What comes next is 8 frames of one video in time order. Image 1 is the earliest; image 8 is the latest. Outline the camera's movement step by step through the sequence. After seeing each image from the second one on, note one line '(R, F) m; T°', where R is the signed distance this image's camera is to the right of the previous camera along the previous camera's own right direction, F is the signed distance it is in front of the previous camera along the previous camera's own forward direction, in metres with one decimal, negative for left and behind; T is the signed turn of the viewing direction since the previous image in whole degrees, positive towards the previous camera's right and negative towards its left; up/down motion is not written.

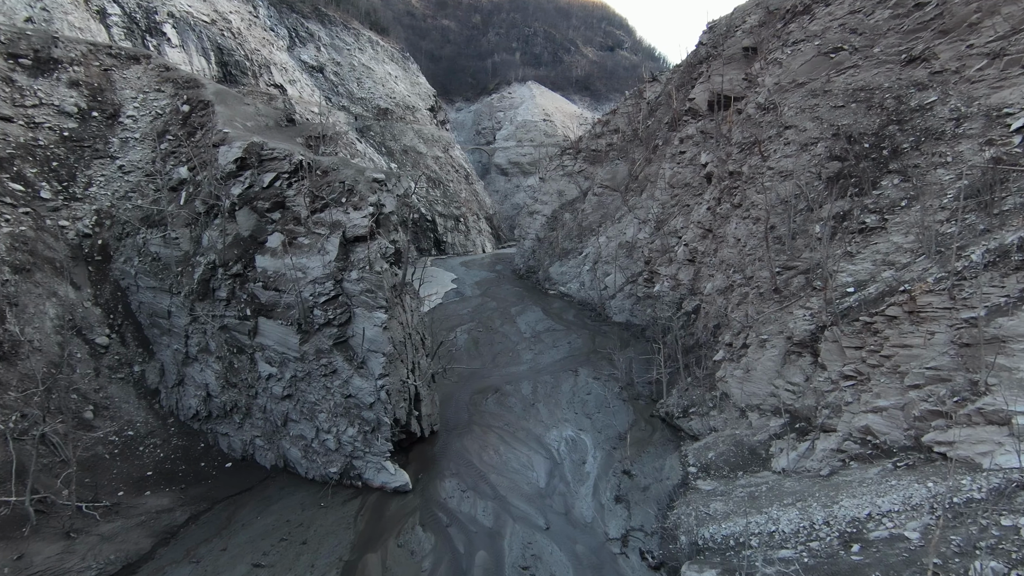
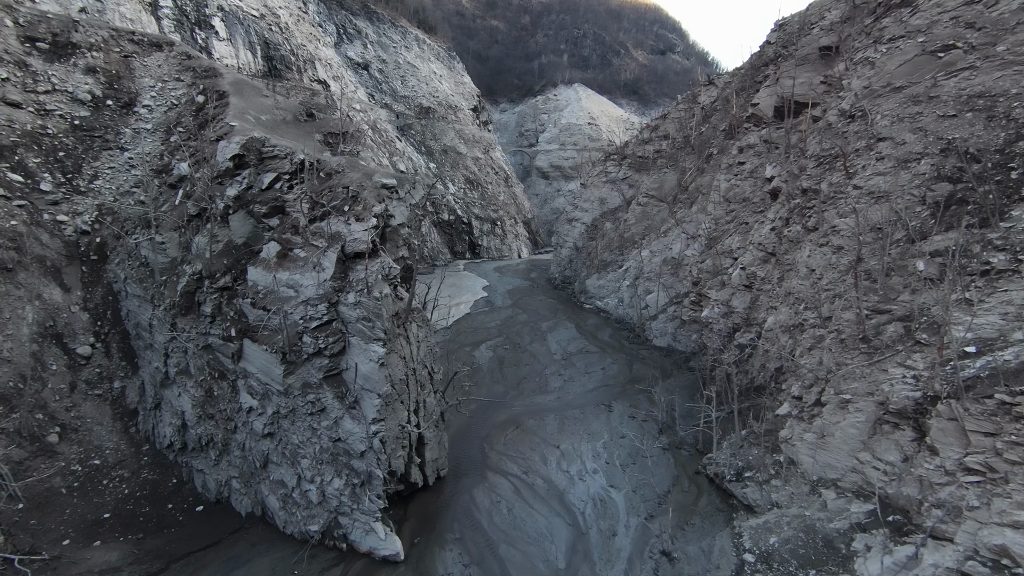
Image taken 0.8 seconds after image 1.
(+0.1, +1.3) m; -4°
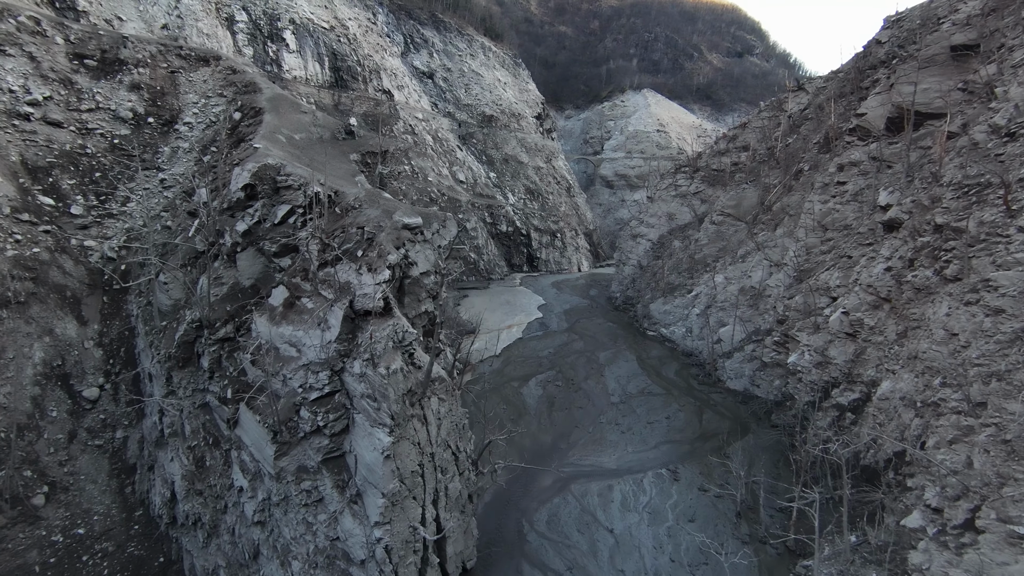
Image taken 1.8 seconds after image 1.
(+0.1, +1.3) m; -7°
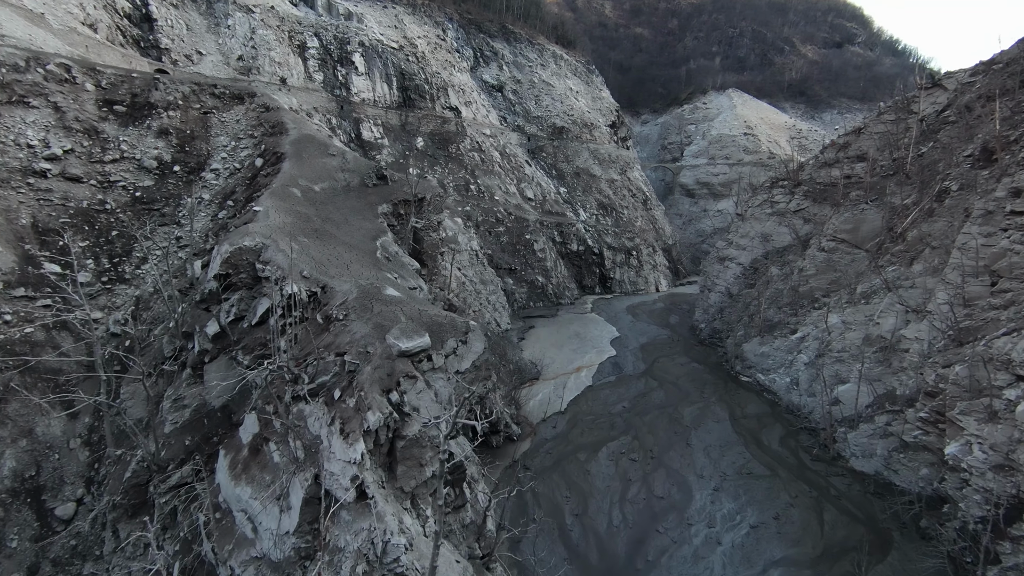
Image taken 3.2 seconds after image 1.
(+0.2, +1.9) m; -8°
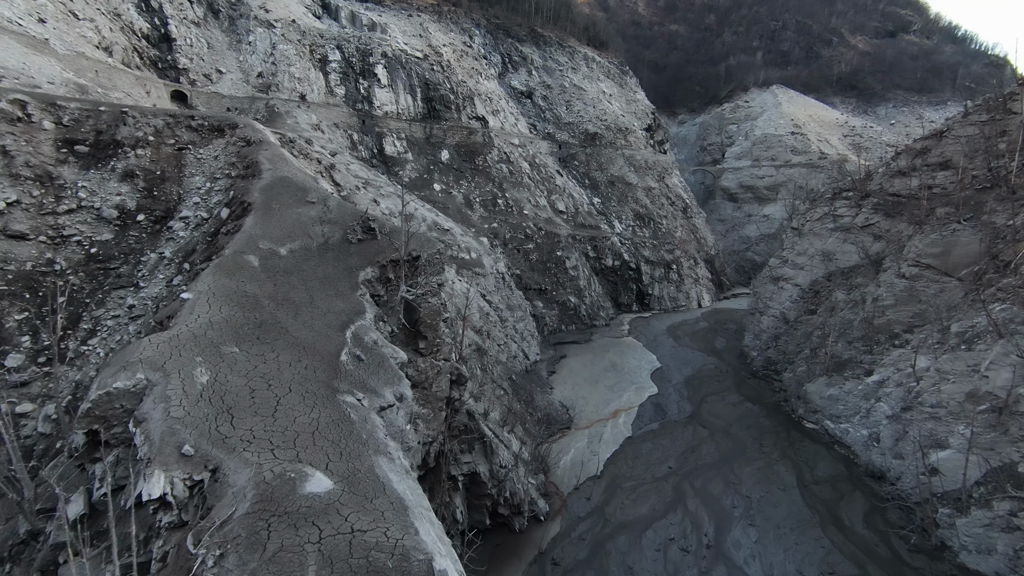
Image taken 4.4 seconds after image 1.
(+0.2, +1.7) m; -4°
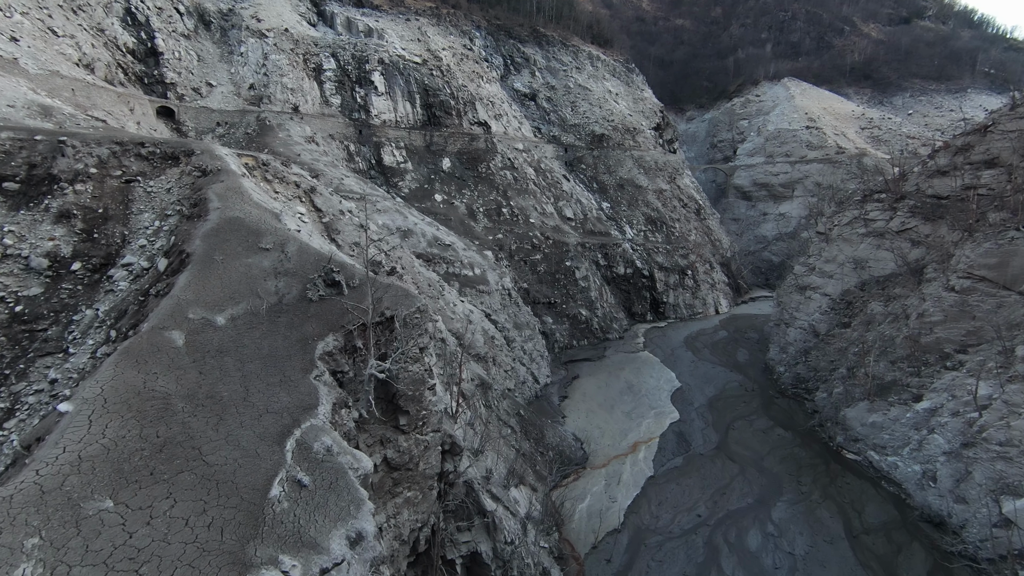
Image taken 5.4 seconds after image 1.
(+0.1, +1.3) m; -1°
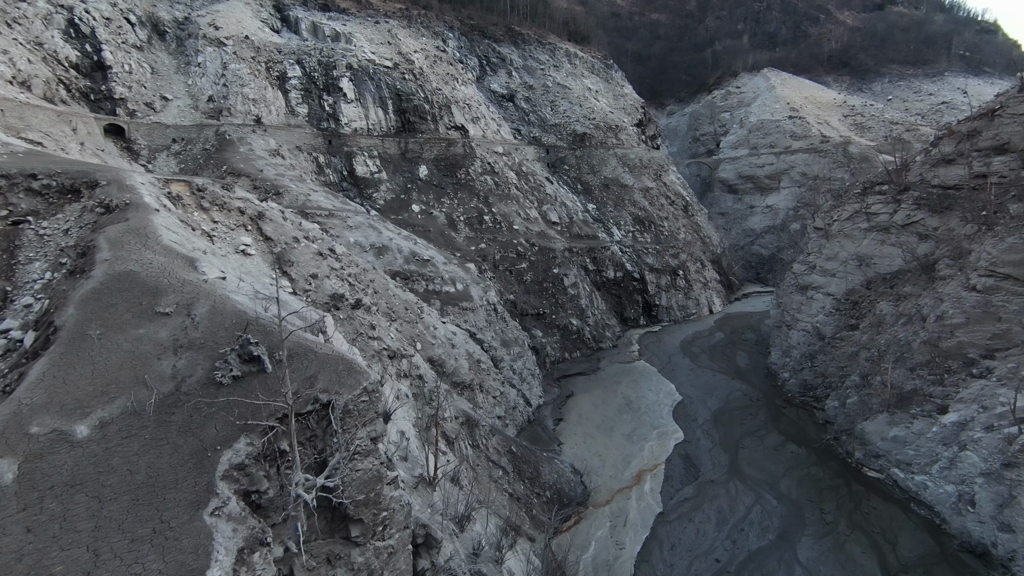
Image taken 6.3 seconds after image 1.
(+0.1, +1.3) m; +1°
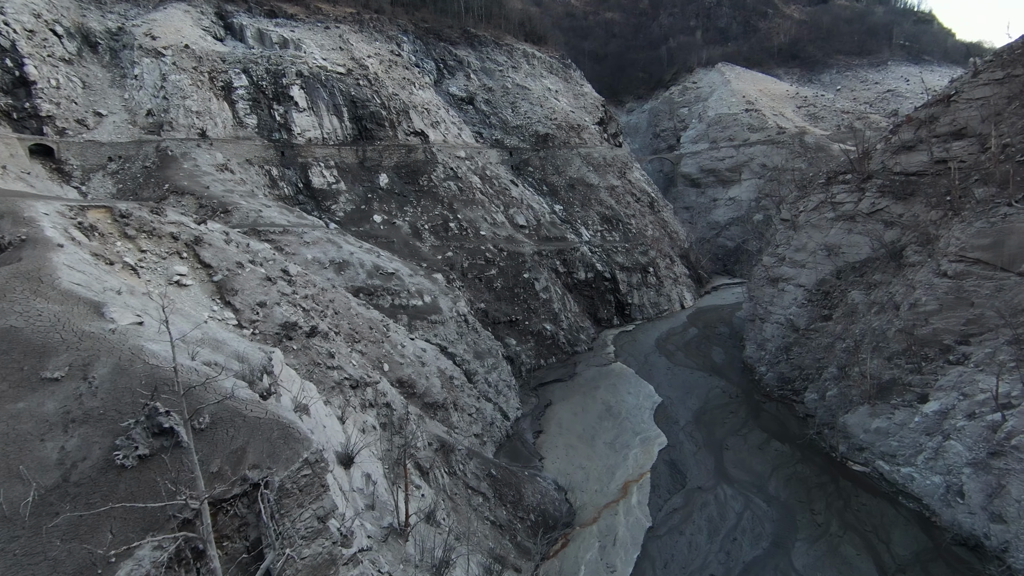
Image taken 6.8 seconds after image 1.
(0.0, +0.6) m; +3°
